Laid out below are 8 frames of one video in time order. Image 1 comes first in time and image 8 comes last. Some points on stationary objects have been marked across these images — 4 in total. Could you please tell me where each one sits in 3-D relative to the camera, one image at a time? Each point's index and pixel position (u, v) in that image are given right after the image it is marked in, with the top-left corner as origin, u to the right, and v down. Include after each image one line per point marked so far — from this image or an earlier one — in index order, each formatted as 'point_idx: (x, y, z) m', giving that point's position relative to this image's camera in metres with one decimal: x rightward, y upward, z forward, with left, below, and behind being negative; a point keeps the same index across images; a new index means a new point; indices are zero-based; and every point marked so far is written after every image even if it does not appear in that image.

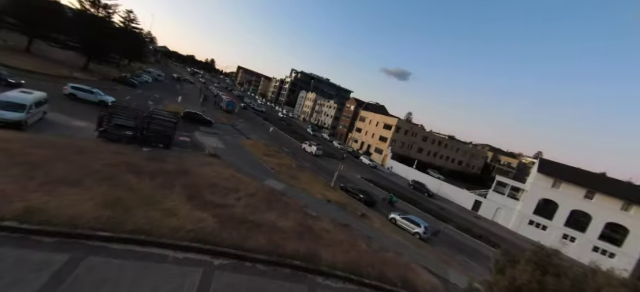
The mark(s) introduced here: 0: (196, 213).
0: (-6.4, -3.5, +13.8) m
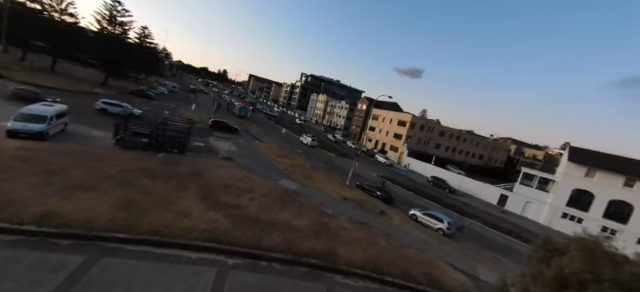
0: (-5.7, -3.4, +13.6) m
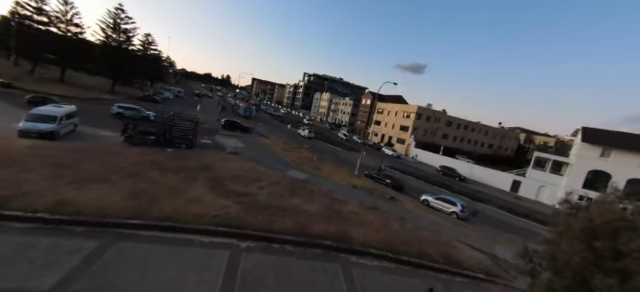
0: (-5.1, -2.8, +13.5) m
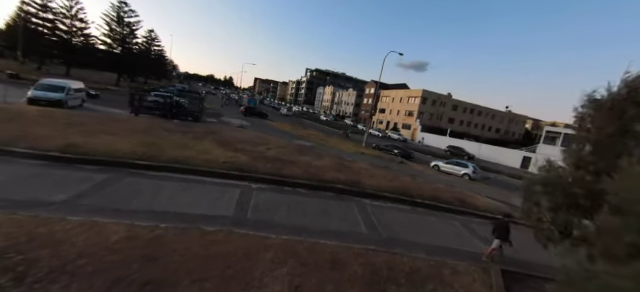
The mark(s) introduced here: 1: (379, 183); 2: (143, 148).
0: (-4.6, -0.4, +13.3) m
1: (+2.9, -1.9, +12.9) m
2: (-7.9, -0.1, +11.6) m
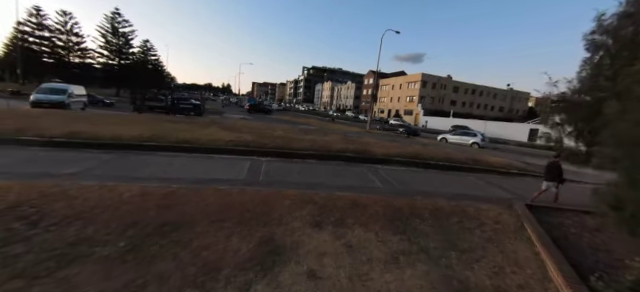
0: (-4.3, +0.6, +13.2) m
1: (+3.4, -0.3, +12.7) m
2: (-7.6, +0.5, +11.5) m
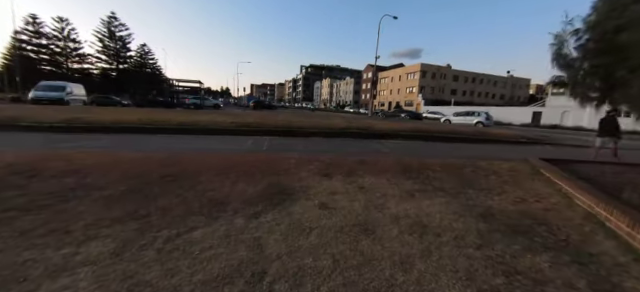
0: (-4.1, +1.3, +13.0) m
1: (+3.5, +0.8, +12.5) m
2: (-7.5, +1.2, +11.4) m
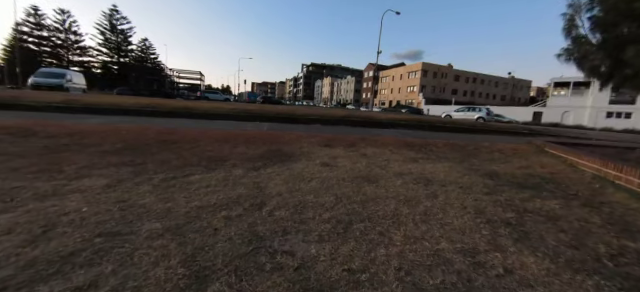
0: (-4.1, +1.9, +12.9) m
1: (+3.5, +1.3, +12.4) m
2: (-7.4, +1.8, +11.3) m
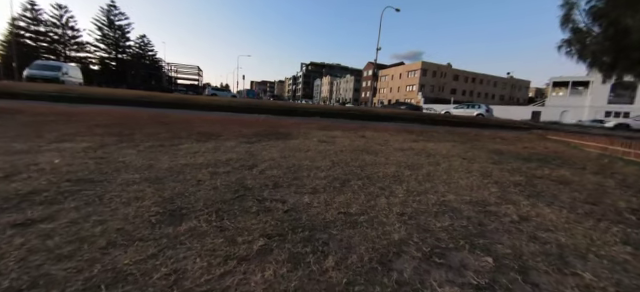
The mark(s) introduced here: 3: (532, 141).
0: (-4.2, +2.3, +12.8) m
1: (+3.5, +1.6, +12.3) m
2: (-7.5, +2.2, +11.1) m
3: (+3.5, +0.1, +4.4) m
